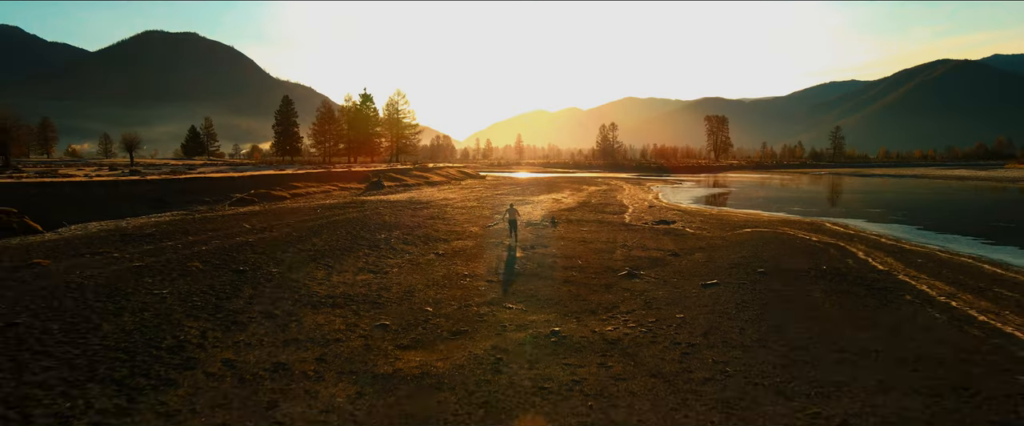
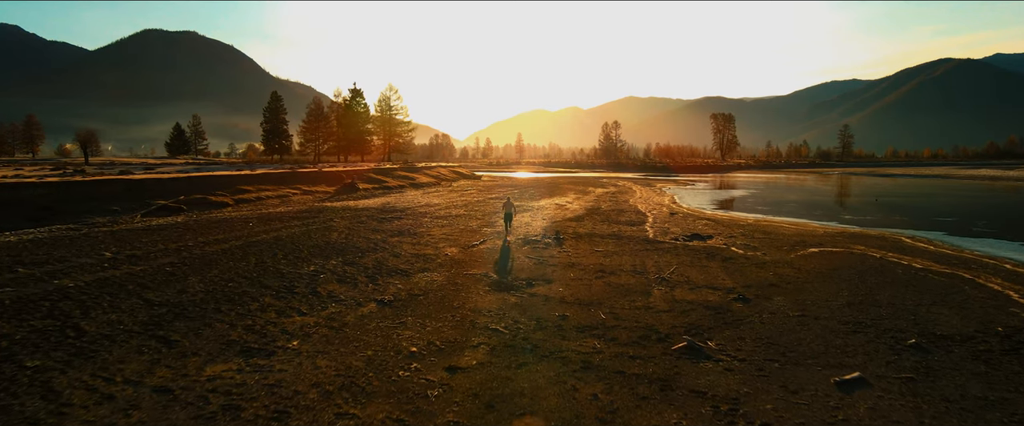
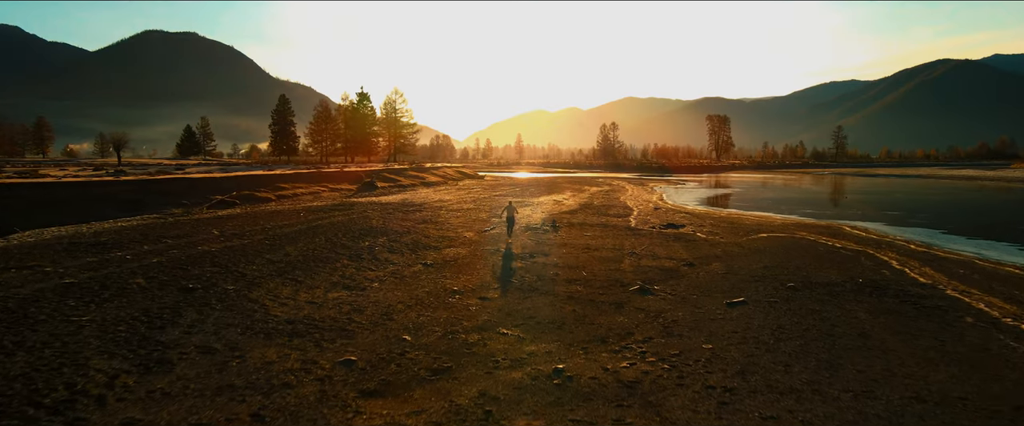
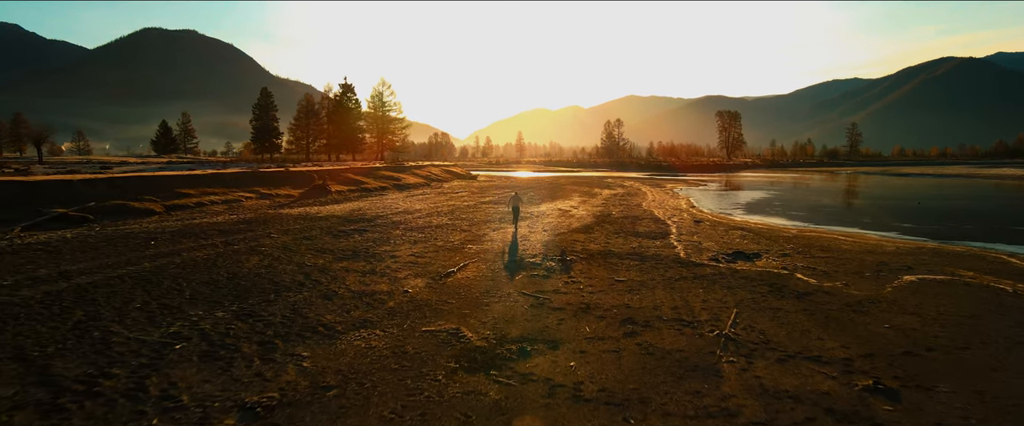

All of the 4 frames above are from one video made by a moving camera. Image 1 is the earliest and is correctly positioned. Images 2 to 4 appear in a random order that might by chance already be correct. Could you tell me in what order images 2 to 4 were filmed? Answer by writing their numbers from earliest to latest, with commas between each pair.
3, 2, 4
